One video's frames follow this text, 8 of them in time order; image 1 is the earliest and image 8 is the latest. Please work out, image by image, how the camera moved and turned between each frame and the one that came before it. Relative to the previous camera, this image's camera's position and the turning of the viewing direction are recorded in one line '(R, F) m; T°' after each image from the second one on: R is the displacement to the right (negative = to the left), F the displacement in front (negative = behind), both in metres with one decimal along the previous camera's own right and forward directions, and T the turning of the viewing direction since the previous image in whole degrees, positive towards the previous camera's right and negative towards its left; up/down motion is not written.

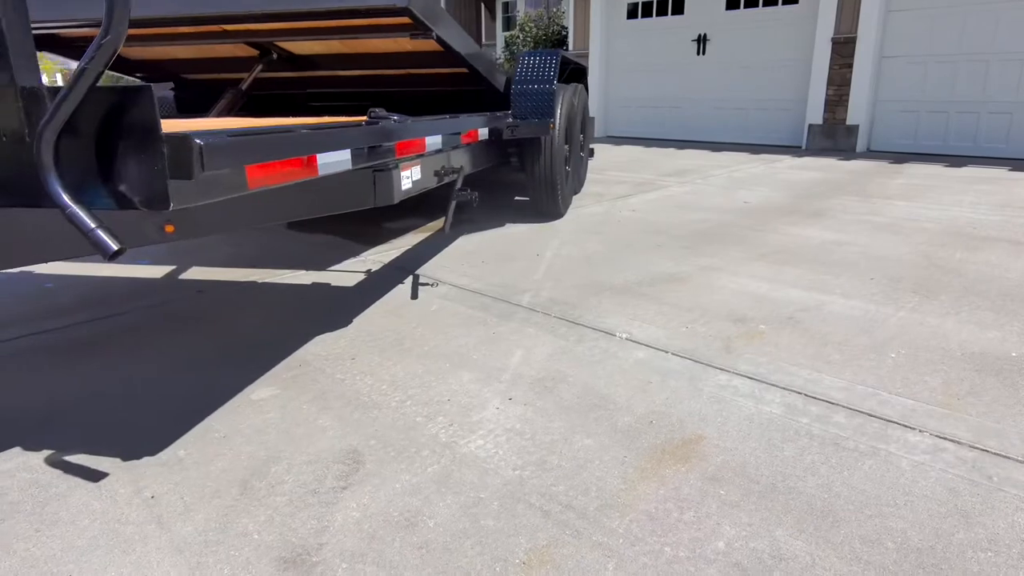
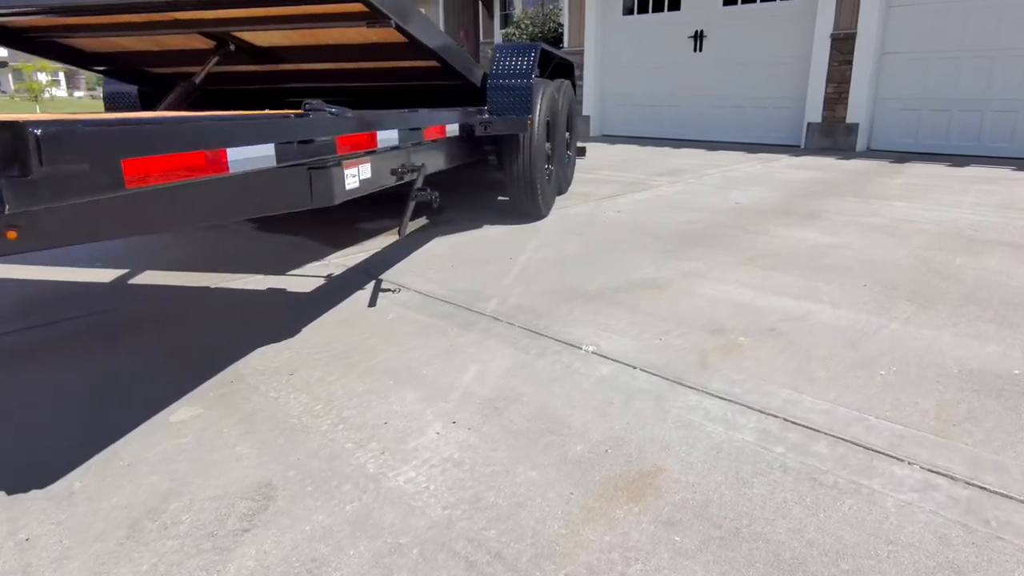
(+0.2, +0.3) m; 0°
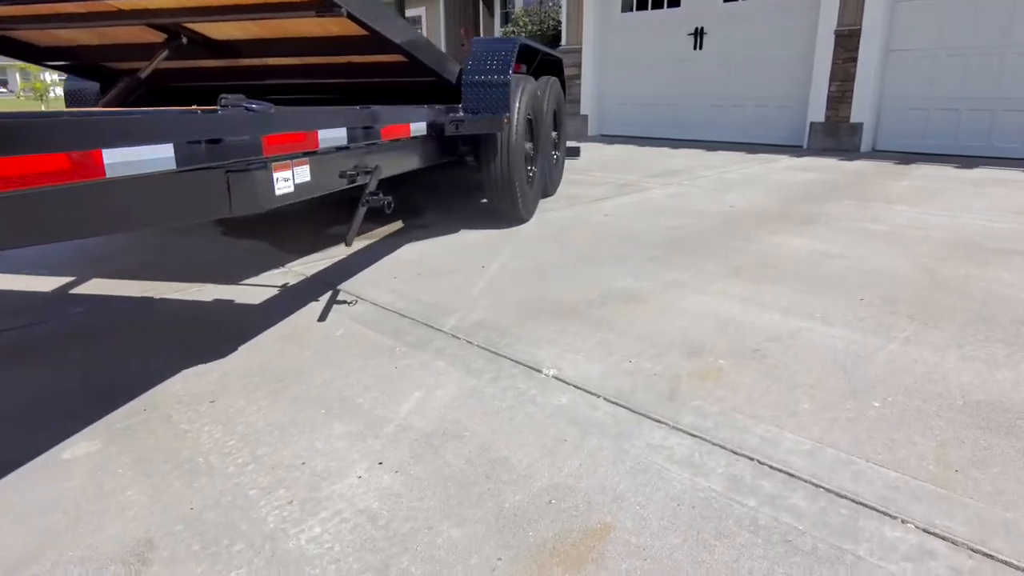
(+0.2, +0.3) m; -1°
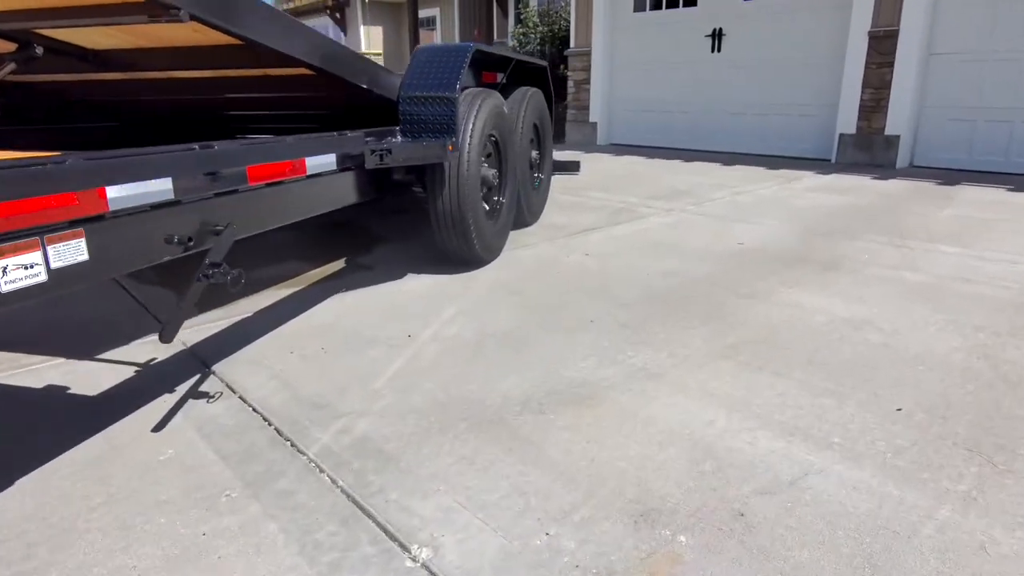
(+0.5, +0.9) m; -2°
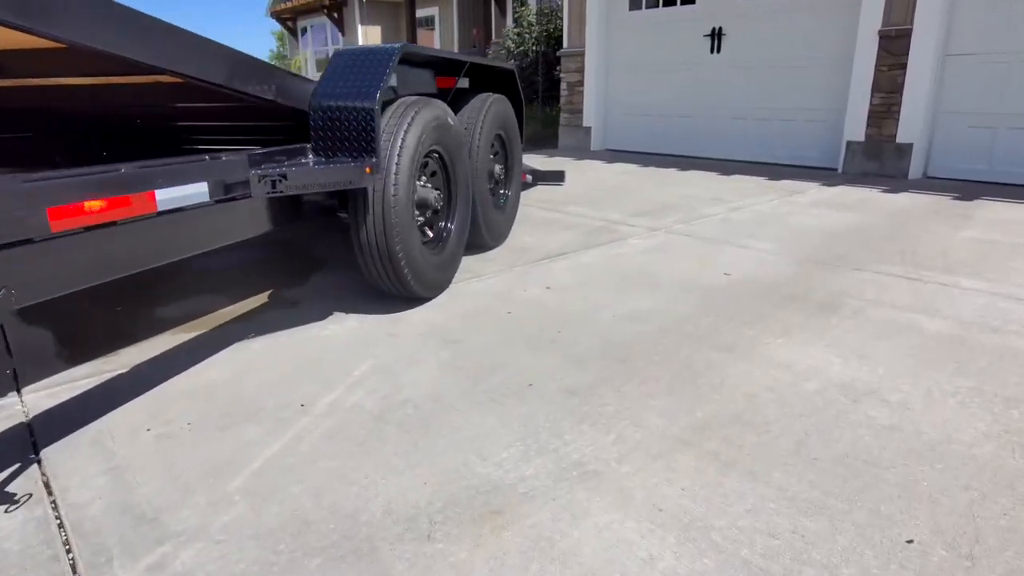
(+0.4, +0.6) m; -1°
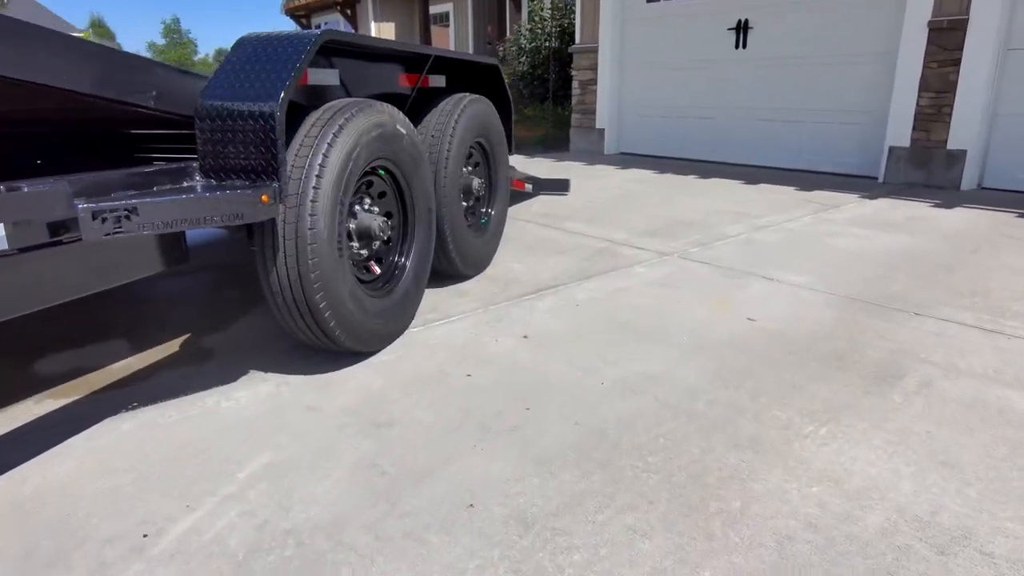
(+0.3, +0.8) m; -2°
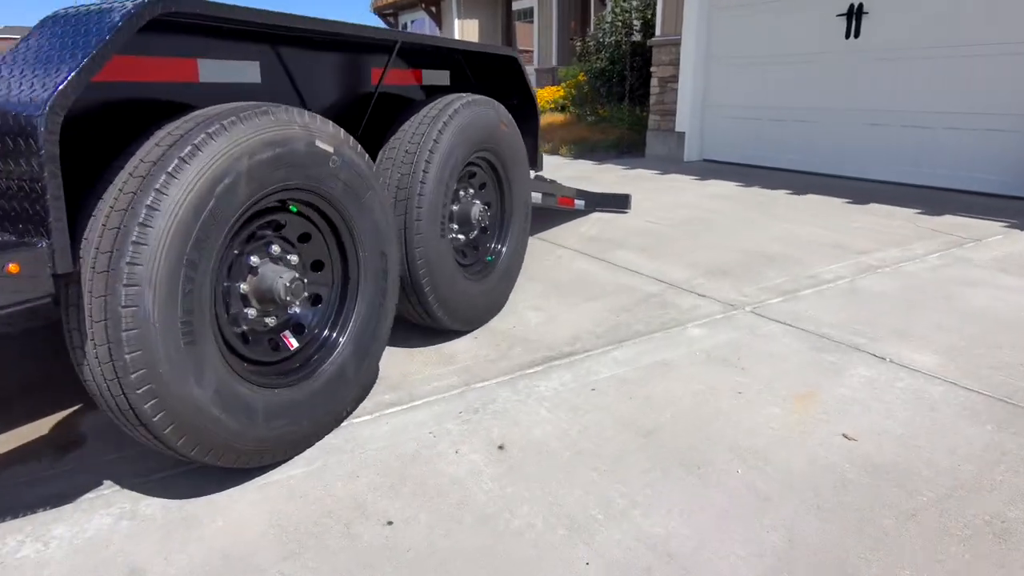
(+0.4, +1.0) m; -8°
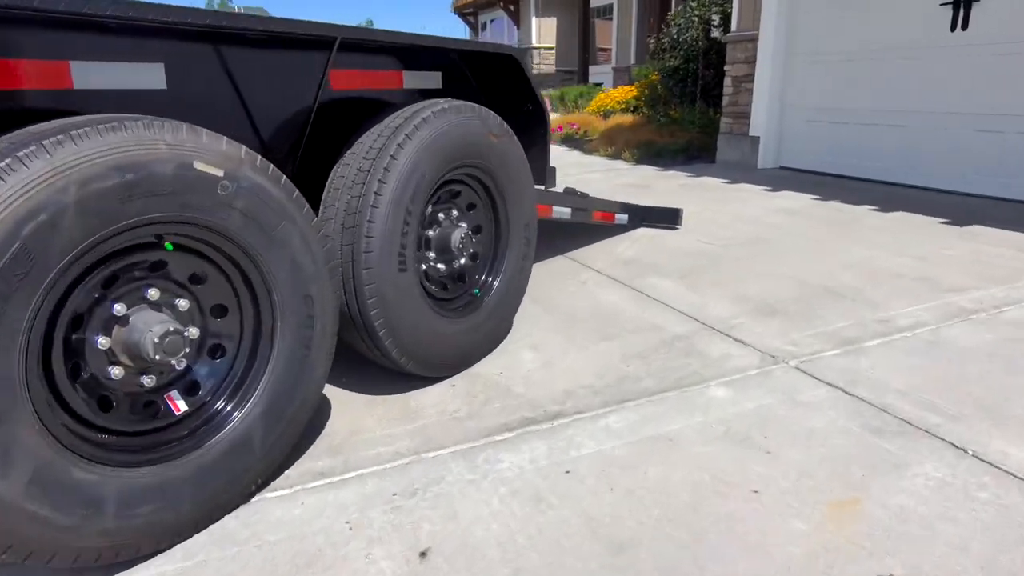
(+0.4, +0.5) m; -7°
